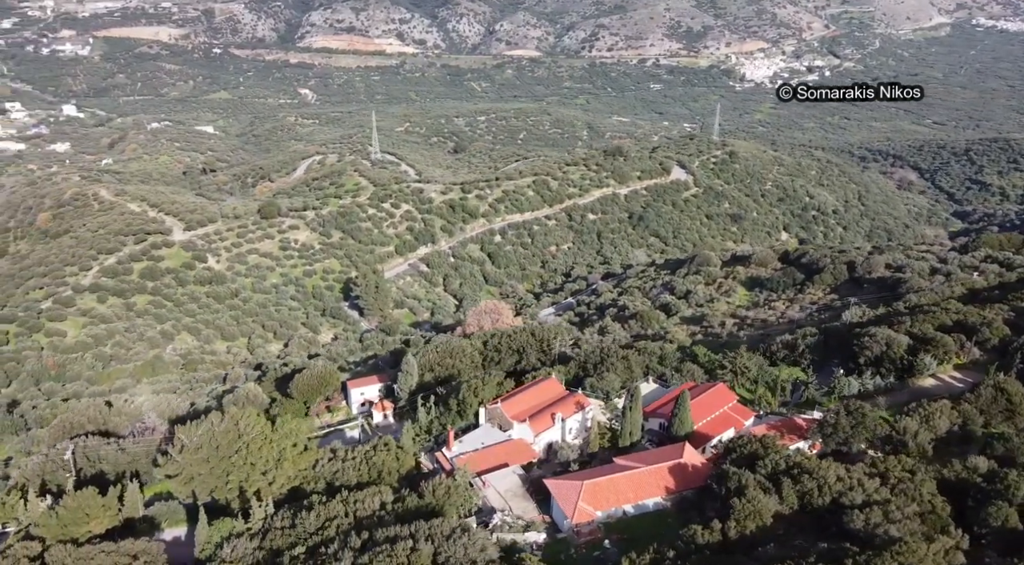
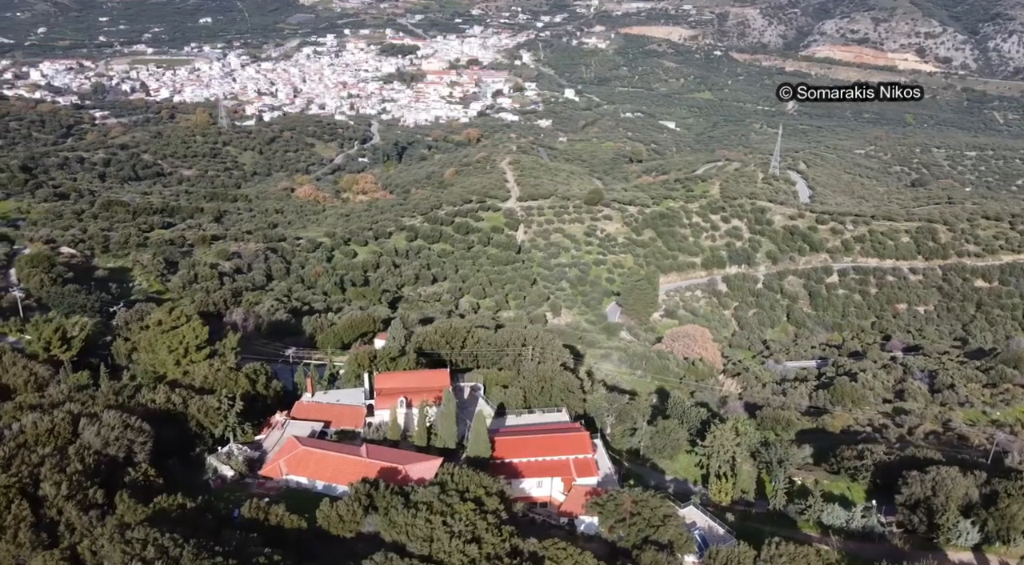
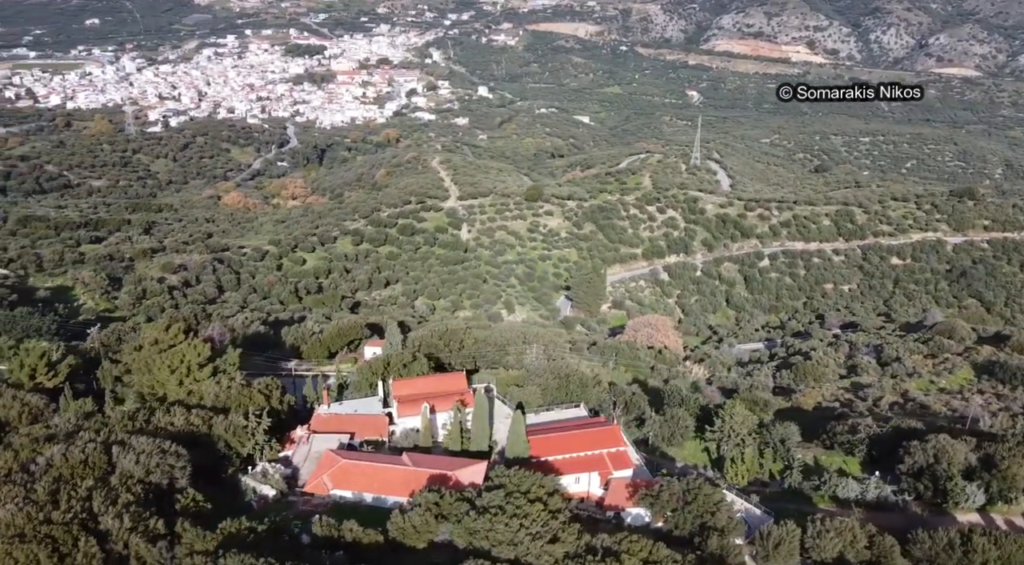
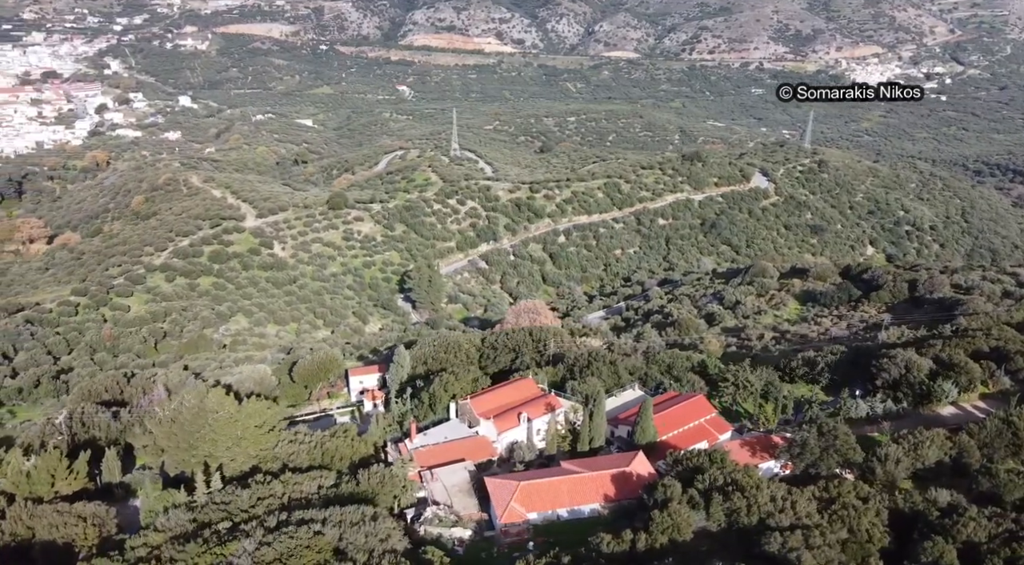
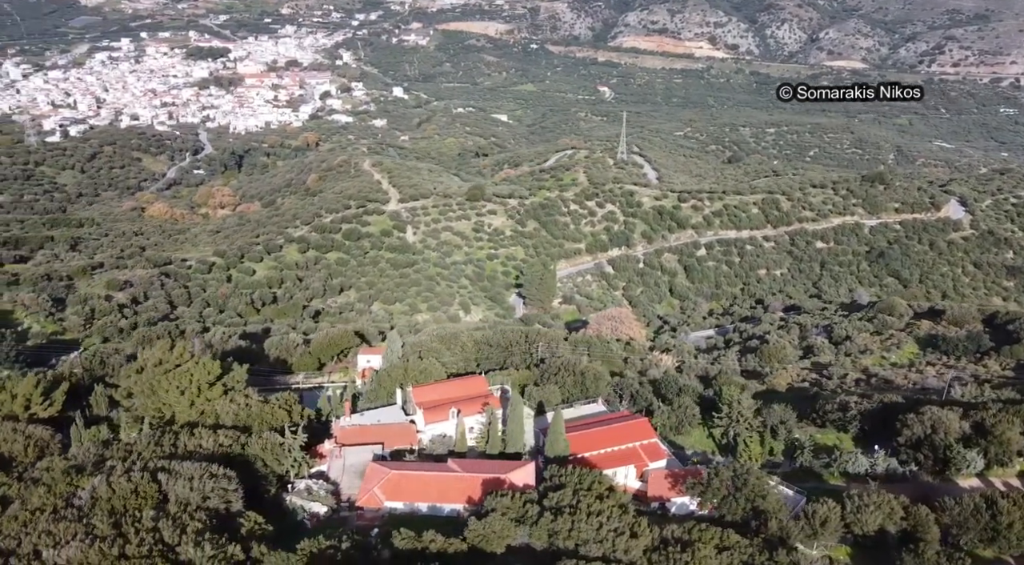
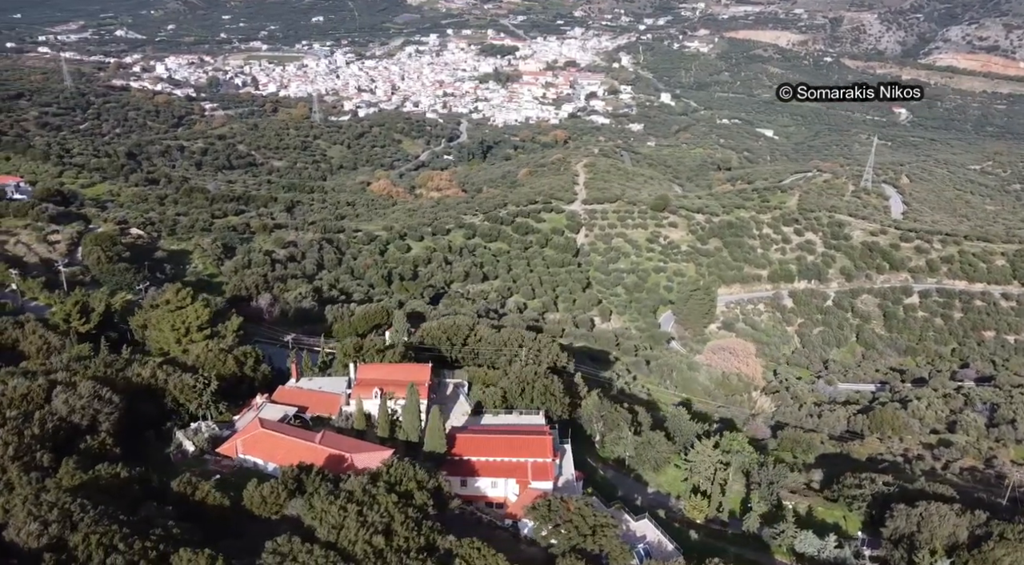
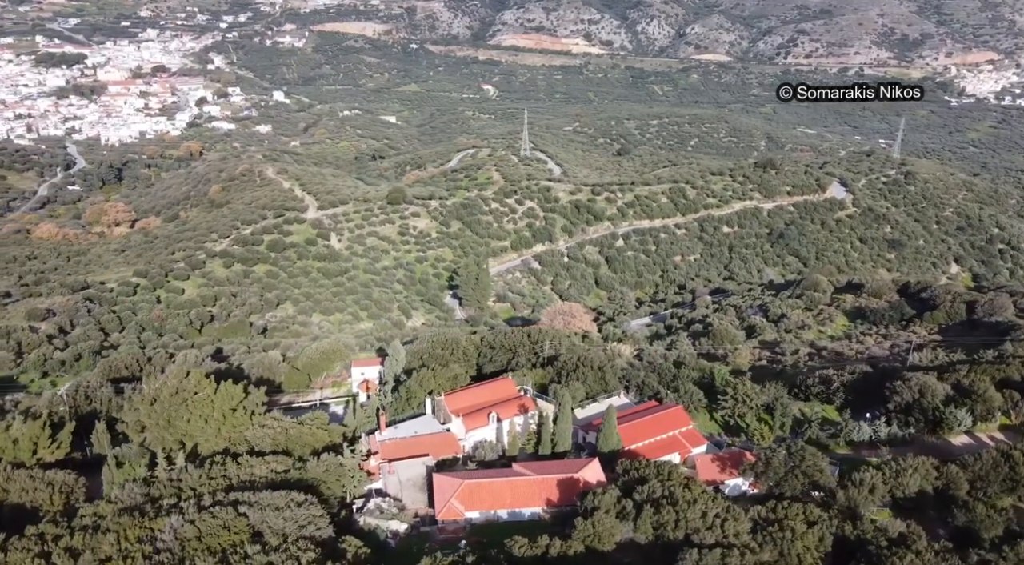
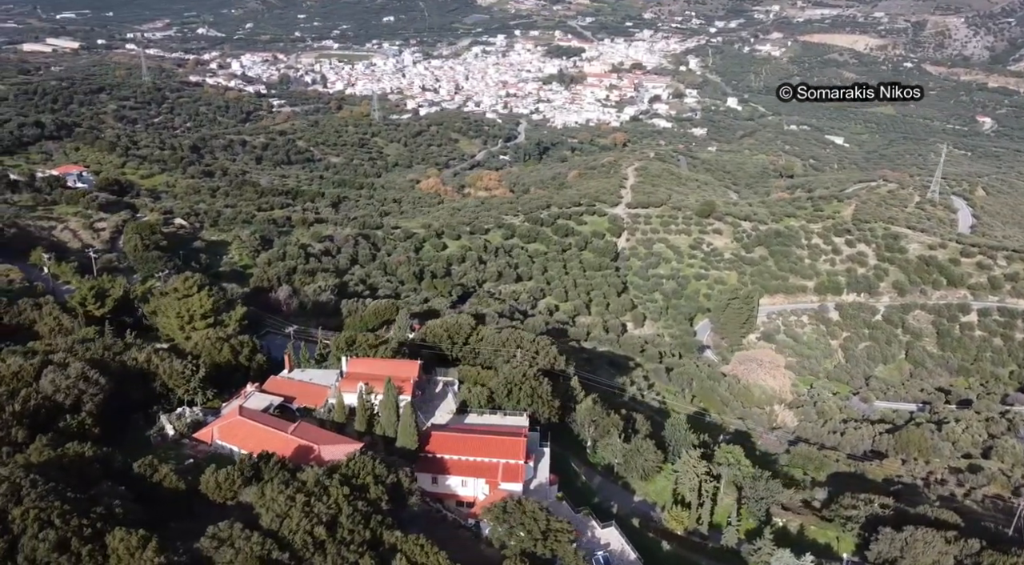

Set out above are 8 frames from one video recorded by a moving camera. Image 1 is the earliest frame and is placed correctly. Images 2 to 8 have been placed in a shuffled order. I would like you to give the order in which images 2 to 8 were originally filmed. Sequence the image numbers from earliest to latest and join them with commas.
4, 7, 5, 3, 2, 6, 8
